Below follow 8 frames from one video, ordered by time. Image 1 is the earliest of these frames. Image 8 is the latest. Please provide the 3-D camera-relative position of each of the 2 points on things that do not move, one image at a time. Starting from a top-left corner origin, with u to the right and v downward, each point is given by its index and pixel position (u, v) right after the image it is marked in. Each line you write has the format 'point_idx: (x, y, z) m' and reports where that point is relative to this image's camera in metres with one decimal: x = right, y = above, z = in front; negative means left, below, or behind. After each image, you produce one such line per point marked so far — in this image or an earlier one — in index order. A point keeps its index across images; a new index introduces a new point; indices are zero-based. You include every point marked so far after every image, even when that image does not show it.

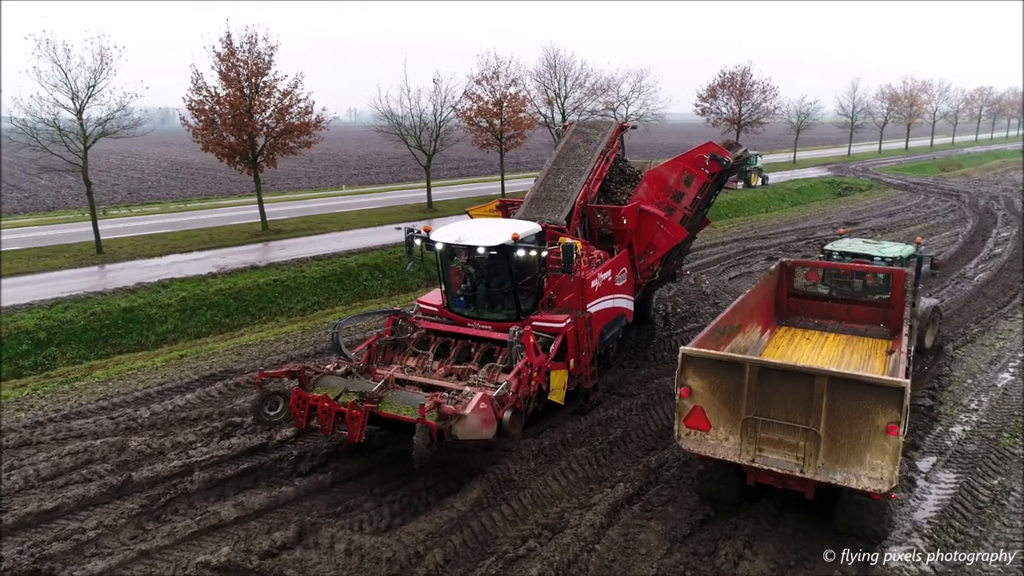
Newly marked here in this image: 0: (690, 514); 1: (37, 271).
0: (+1.7, -2.1, +6.2) m
1: (-11.5, +0.4, +16.3) m
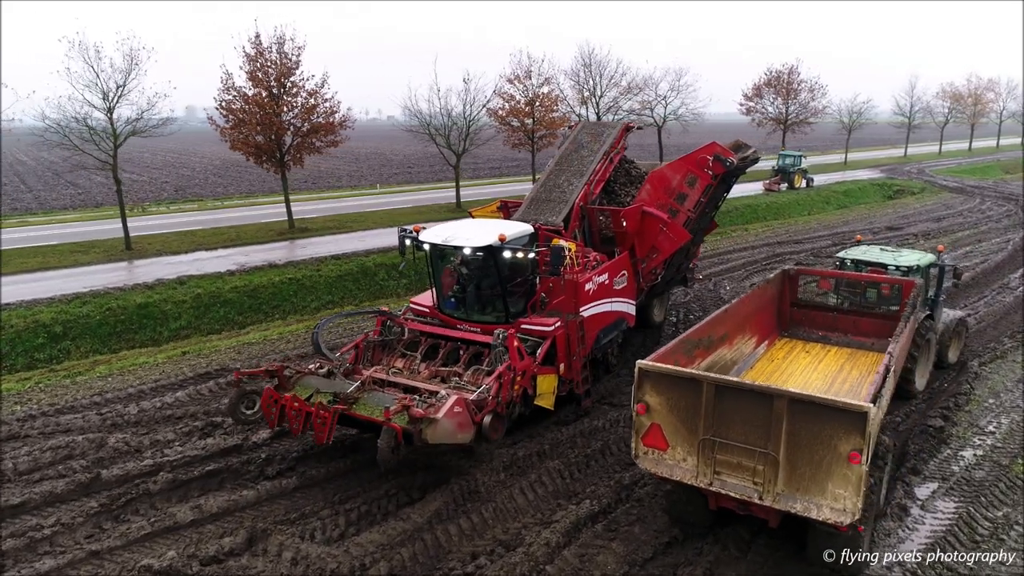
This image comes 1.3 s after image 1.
0: (+1.3, -2.2, +5.9) m
1: (-11.1, +0.5, +16.8) m
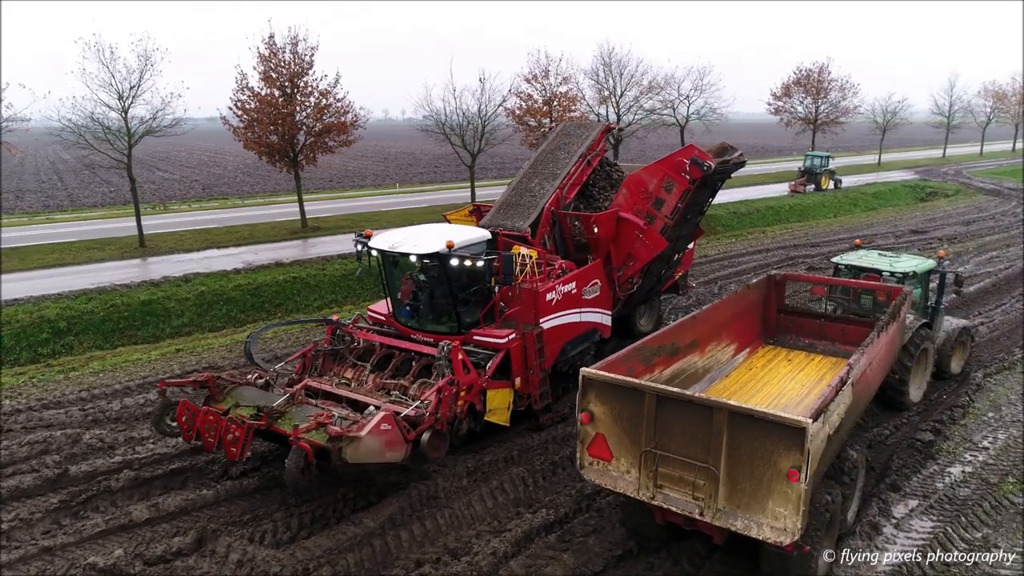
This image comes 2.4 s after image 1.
0: (+0.8, -2.2, +5.7) m
1: (-11.0, +0.6, +17.2) m
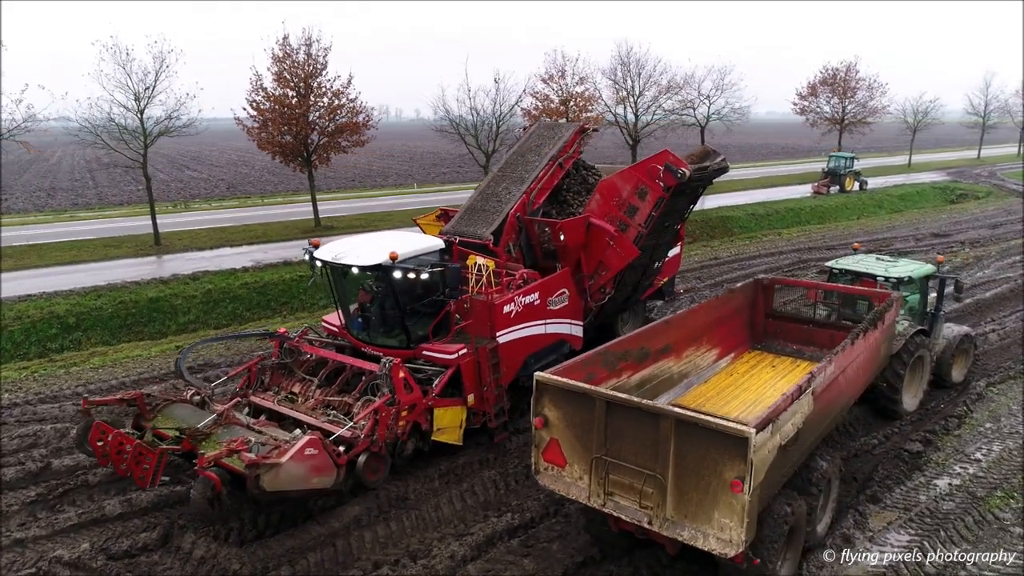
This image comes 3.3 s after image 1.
0: (+0.5, -2.2, +5.6) m
1: (-10.9, +0.7, +17.6) m
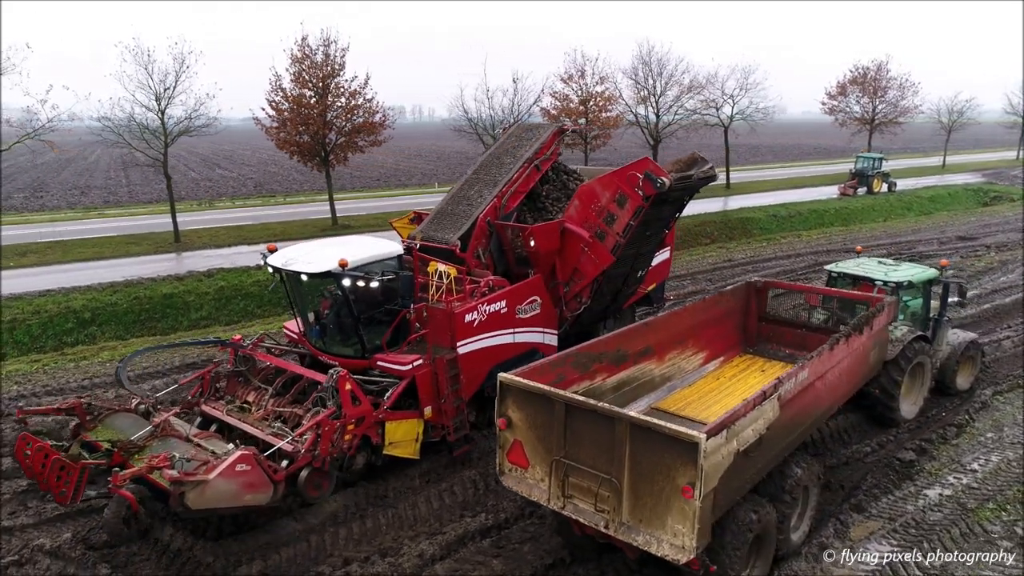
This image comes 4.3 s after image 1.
0: (+0.2, -2.3, +5.6) m
1: (-10.6, +0.8, +18.0) m
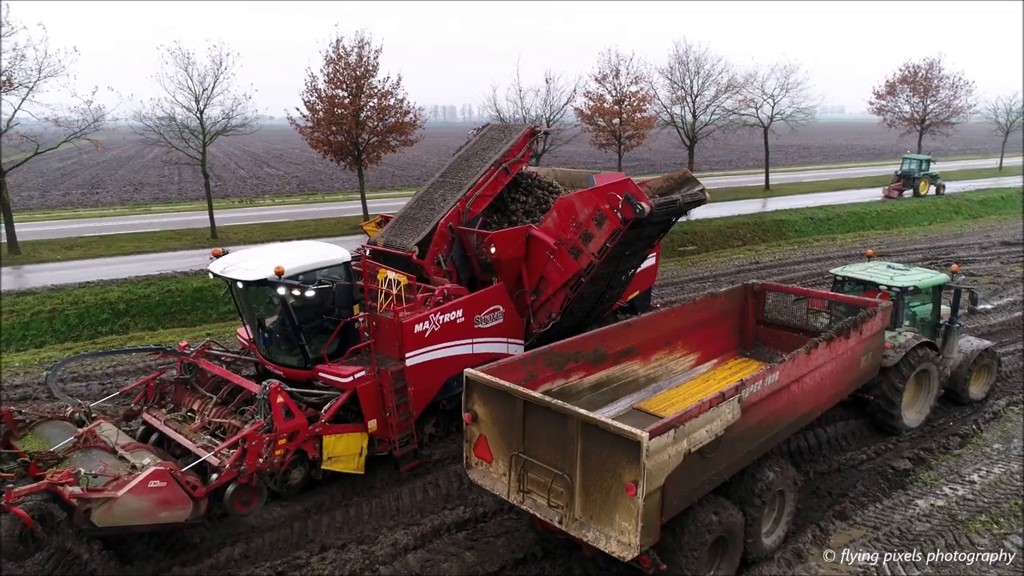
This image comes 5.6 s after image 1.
0: (0.0, -2.2, +5.7) m
1: (-10.0, +1.0, +18.8) m
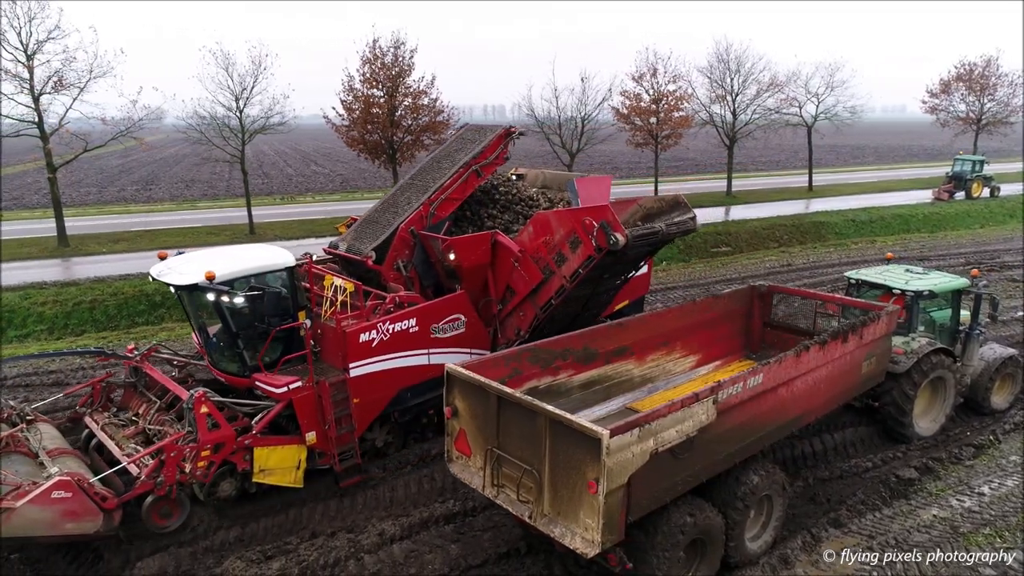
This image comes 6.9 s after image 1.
0: (-0.1, -2.2, +5.8) m
1: (-9.2, +1.2, +19.5) m
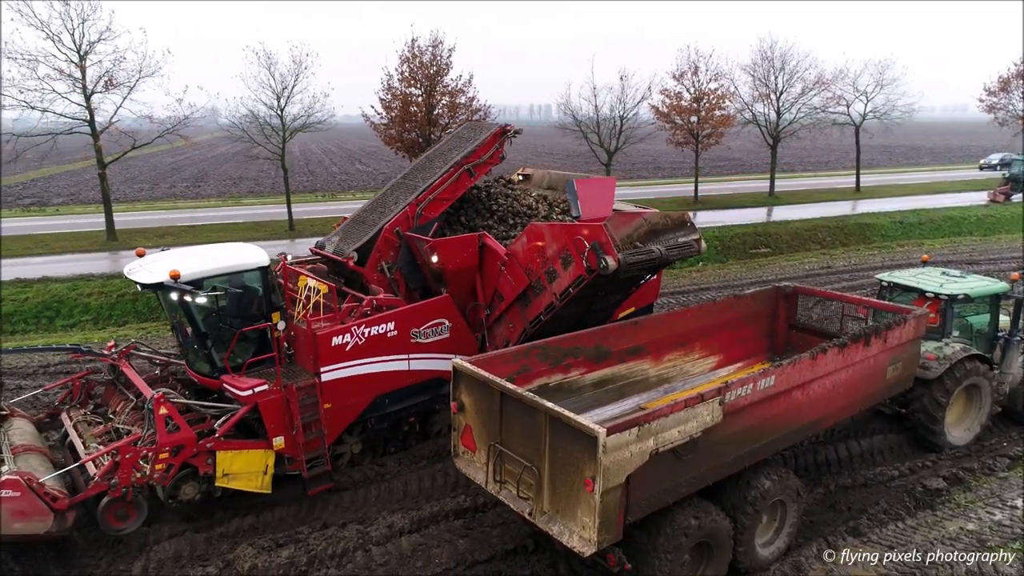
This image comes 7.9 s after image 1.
0: (-0.1, -2.2, +5.8) m
1: (-8.2, +1.4, +20.0) m
